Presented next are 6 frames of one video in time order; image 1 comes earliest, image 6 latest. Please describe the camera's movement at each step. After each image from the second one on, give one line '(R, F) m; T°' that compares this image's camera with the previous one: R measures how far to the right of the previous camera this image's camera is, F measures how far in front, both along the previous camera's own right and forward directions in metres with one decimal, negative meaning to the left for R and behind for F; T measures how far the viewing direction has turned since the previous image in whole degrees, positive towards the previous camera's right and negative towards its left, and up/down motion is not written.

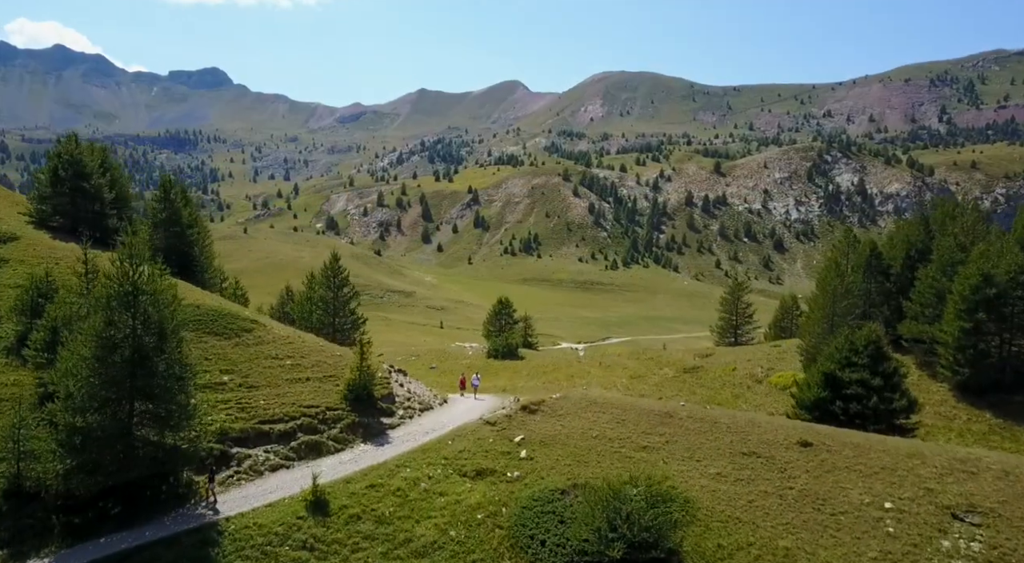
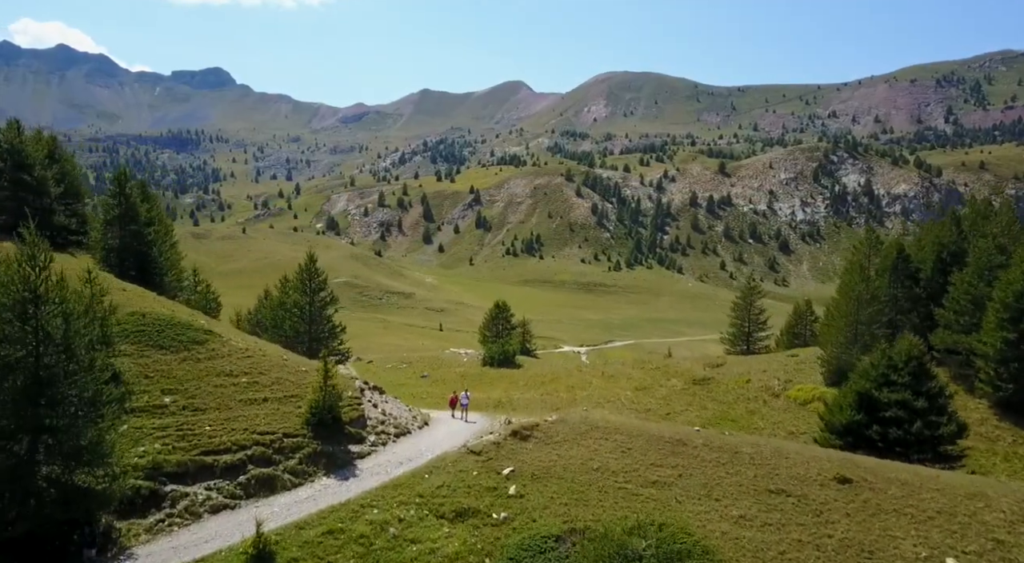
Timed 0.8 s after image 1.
(+0.6, +5.3) m; 0°
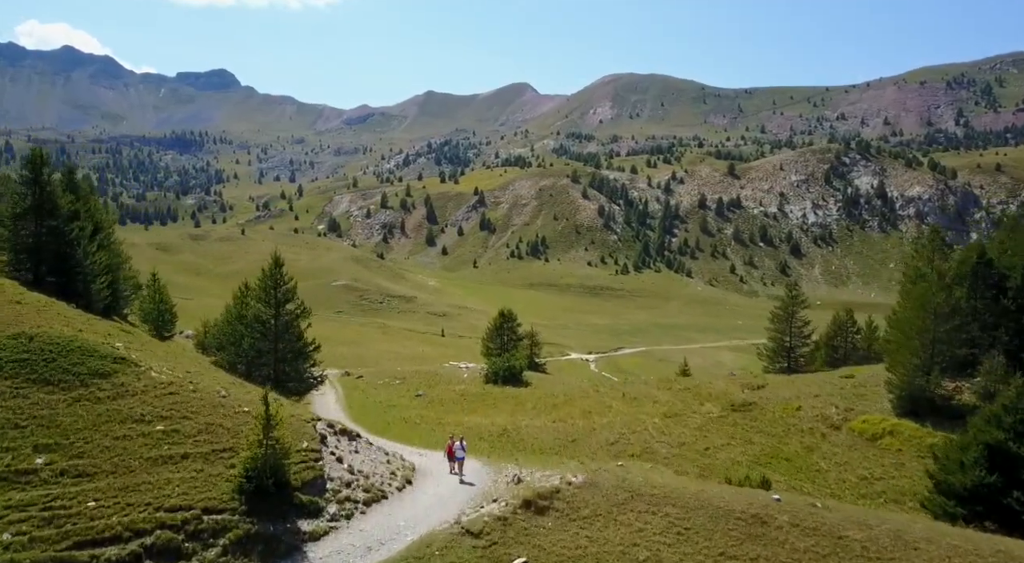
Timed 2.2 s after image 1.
(-0.2, +9.4) m; 0°
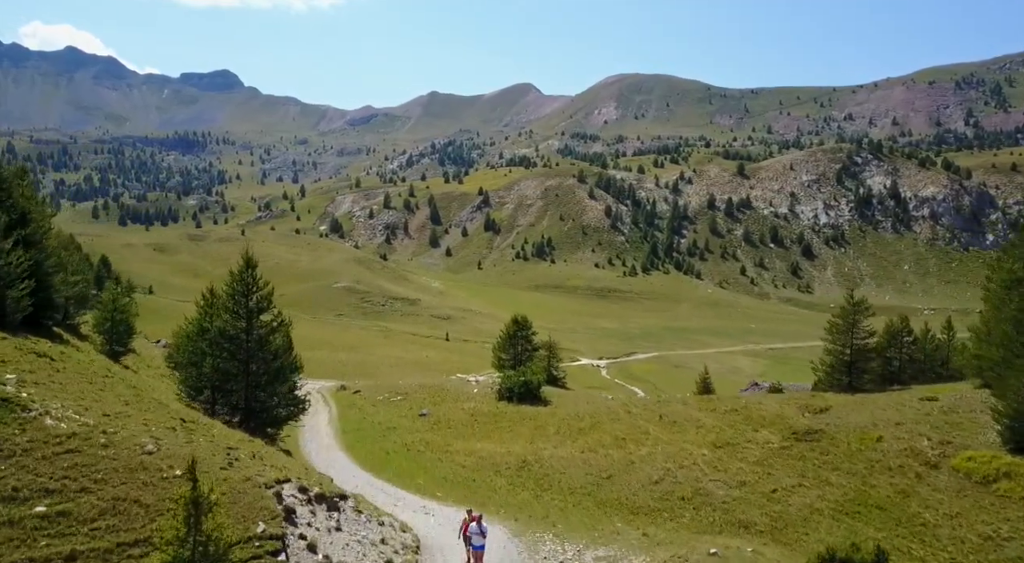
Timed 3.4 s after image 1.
(-1.0, +8.5) m; 0°
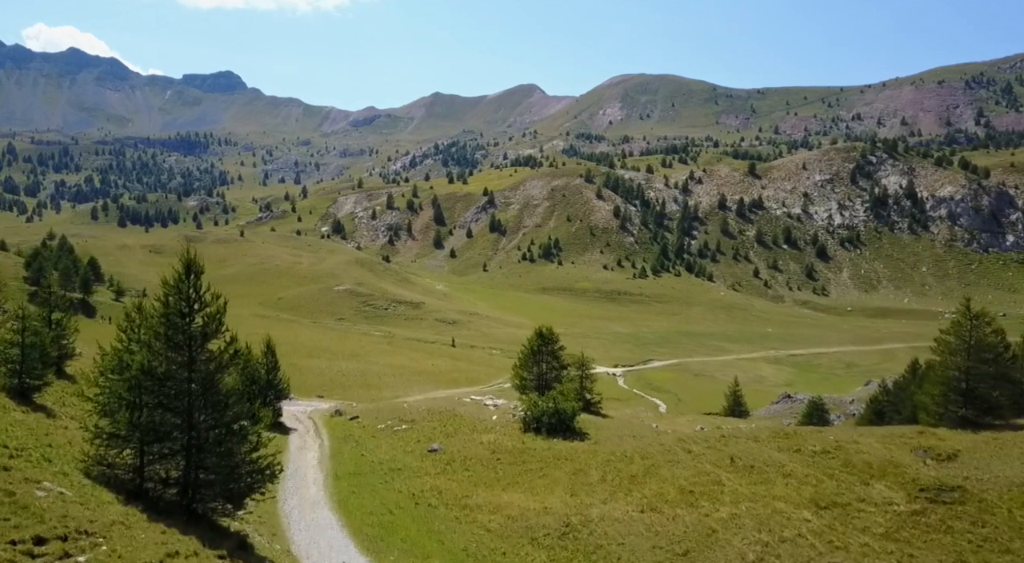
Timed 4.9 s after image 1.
(-1.7, +11.0) m; 0°
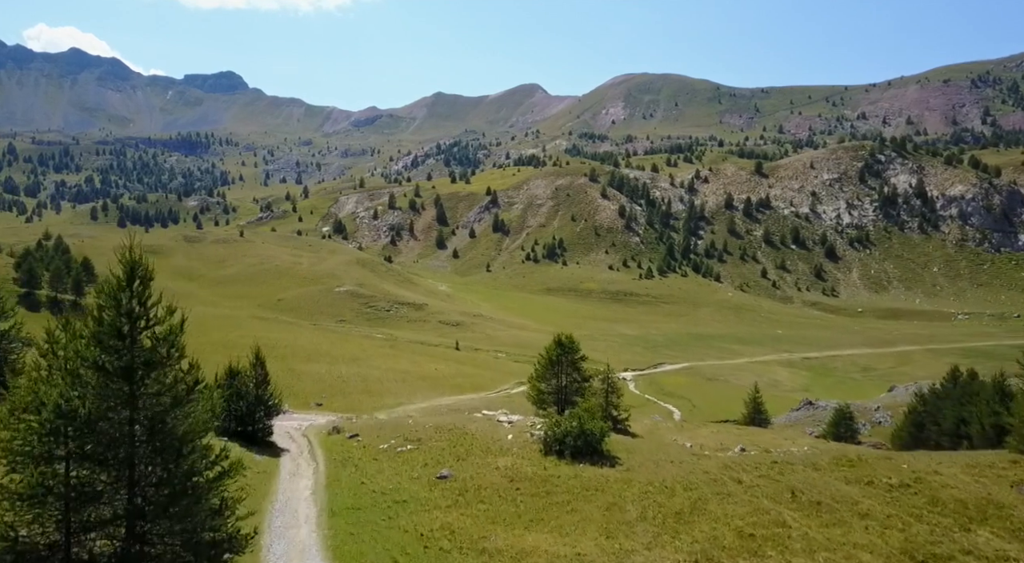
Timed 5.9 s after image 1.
(-1.0, +6.2) m; 0°
